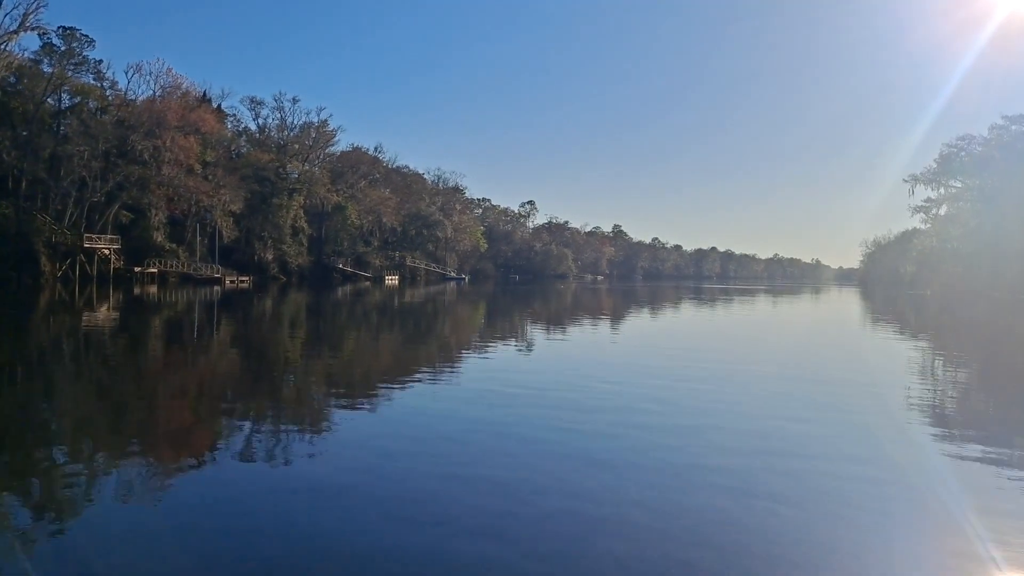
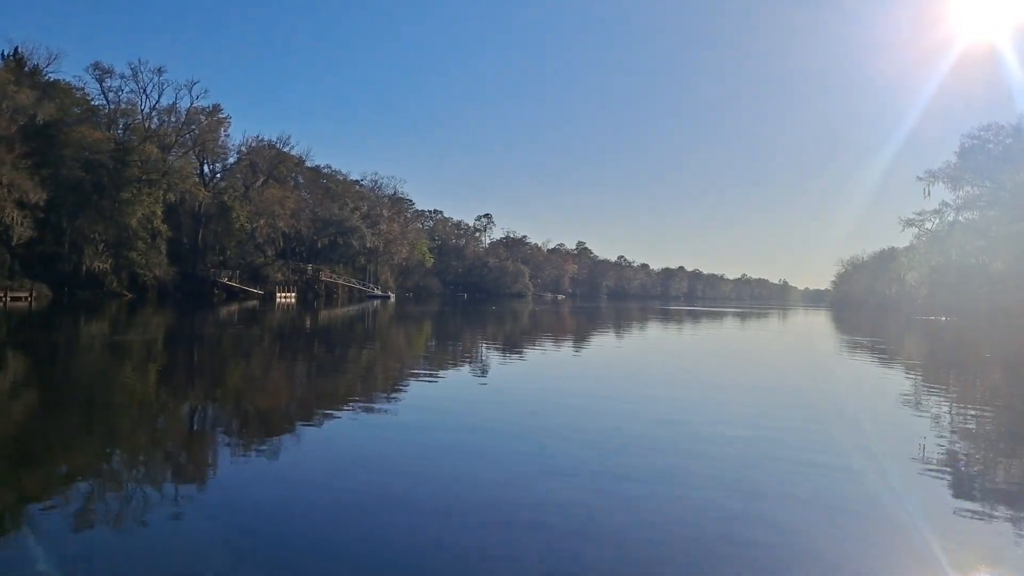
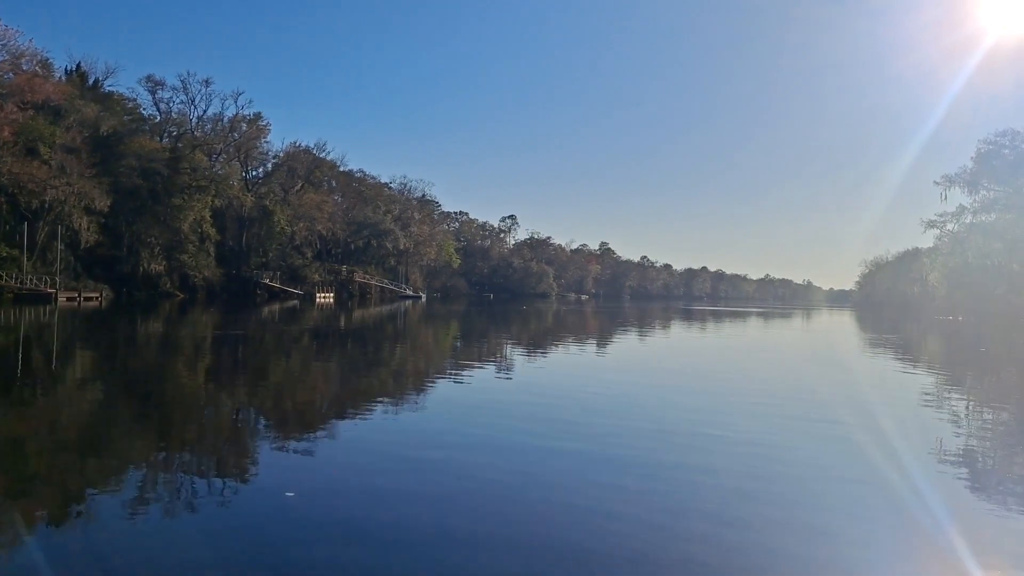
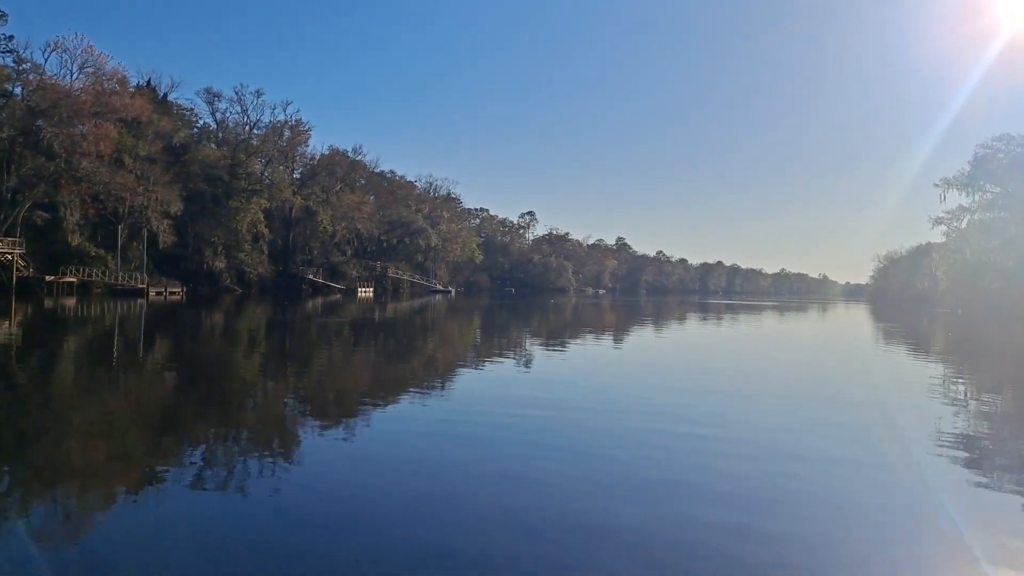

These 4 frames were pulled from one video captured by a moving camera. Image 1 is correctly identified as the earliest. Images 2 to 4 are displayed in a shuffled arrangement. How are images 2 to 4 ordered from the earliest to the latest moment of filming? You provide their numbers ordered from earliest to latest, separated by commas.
4, 3, 2
